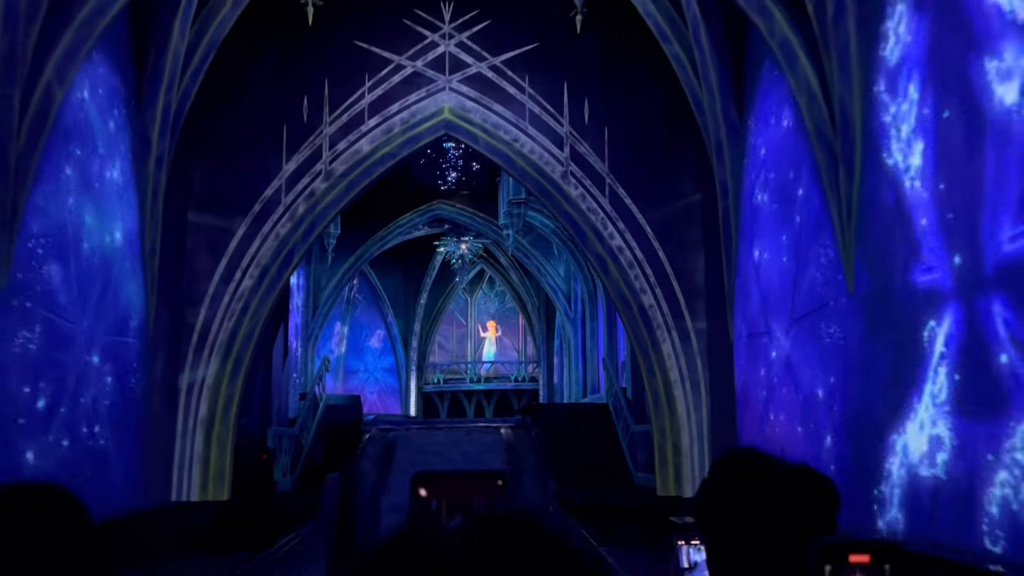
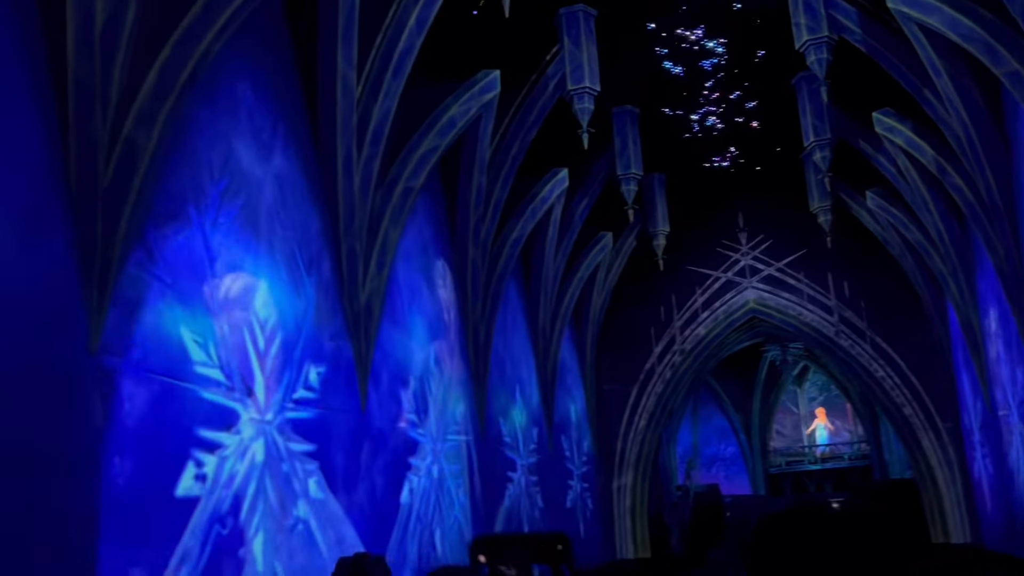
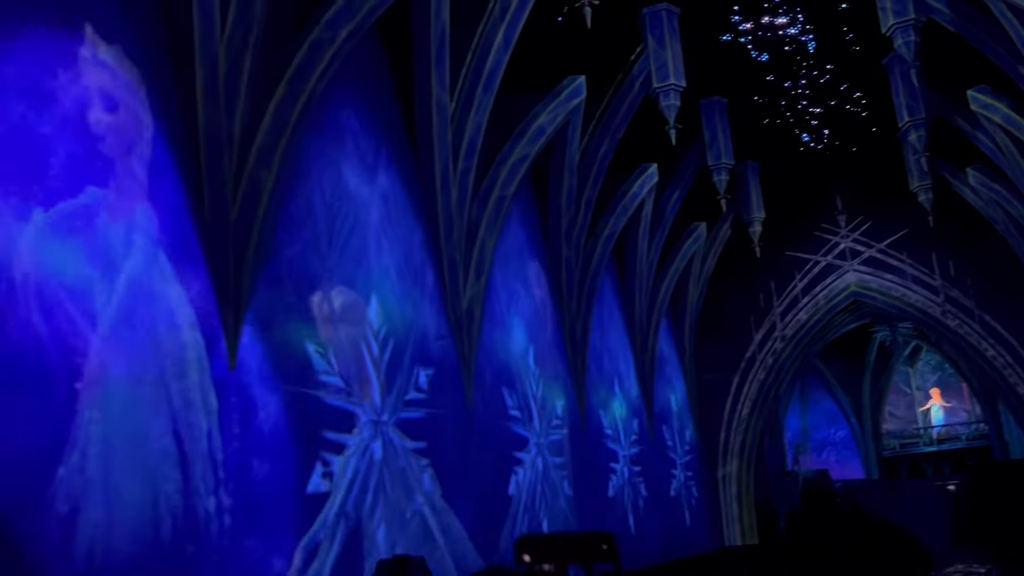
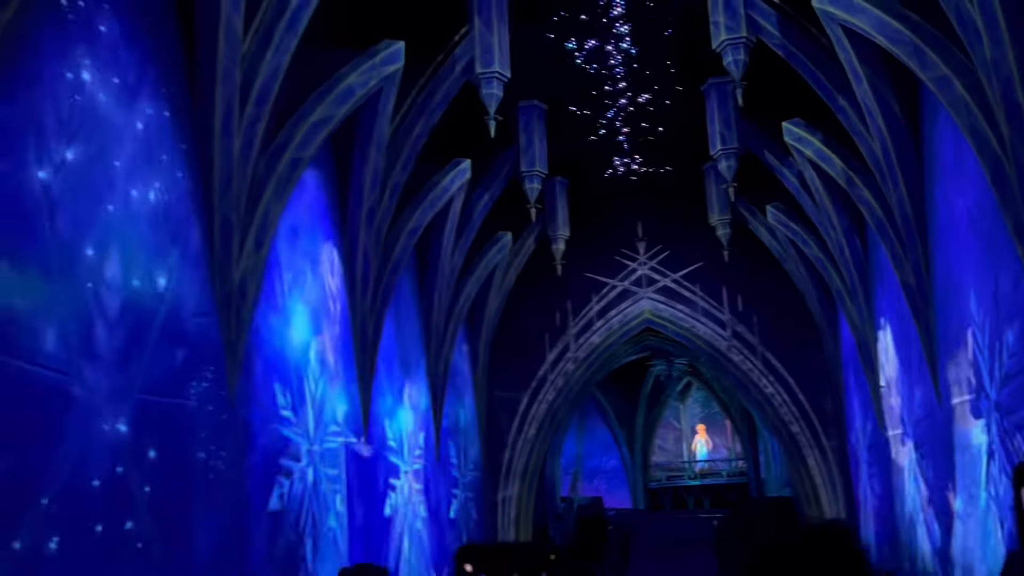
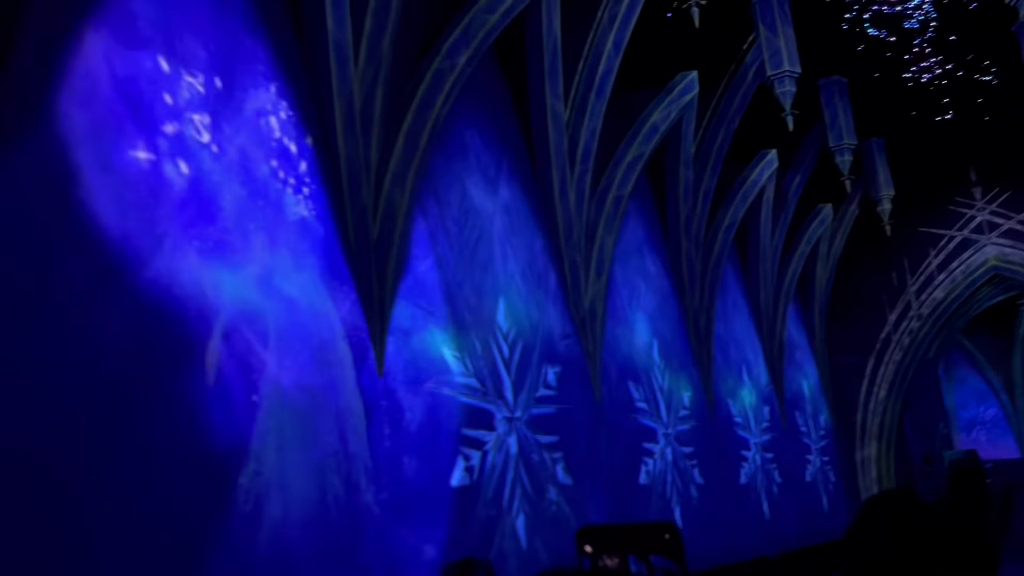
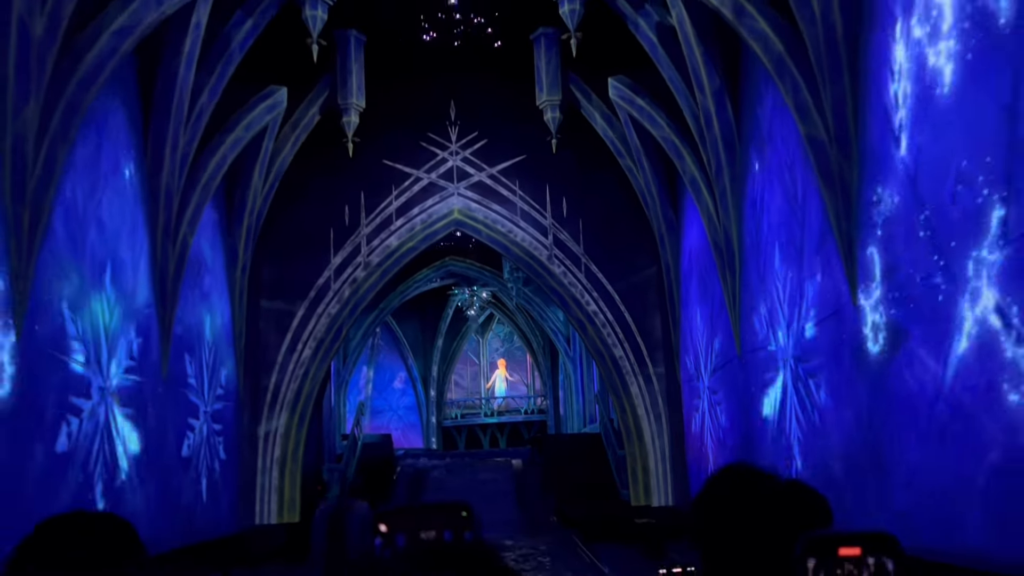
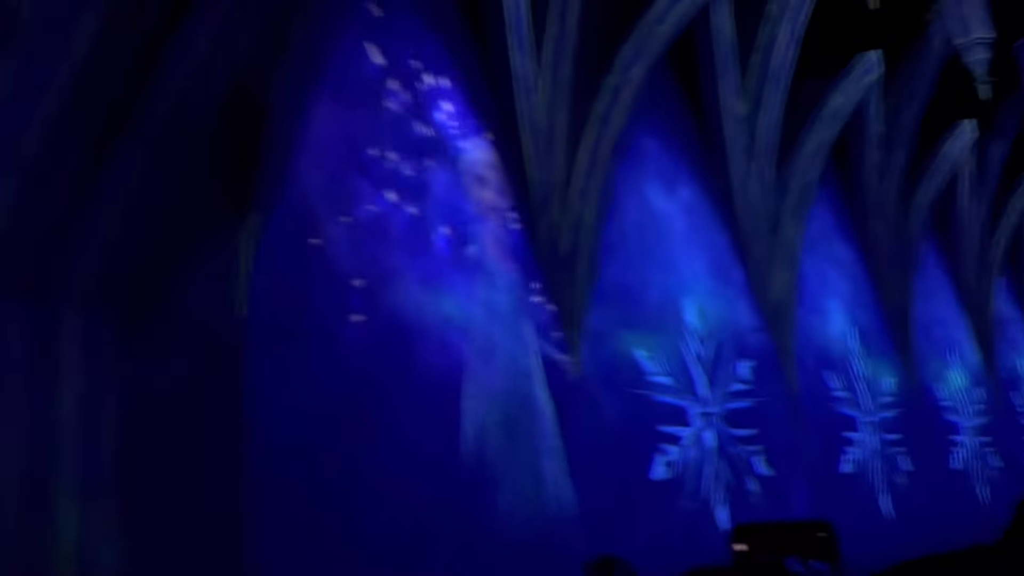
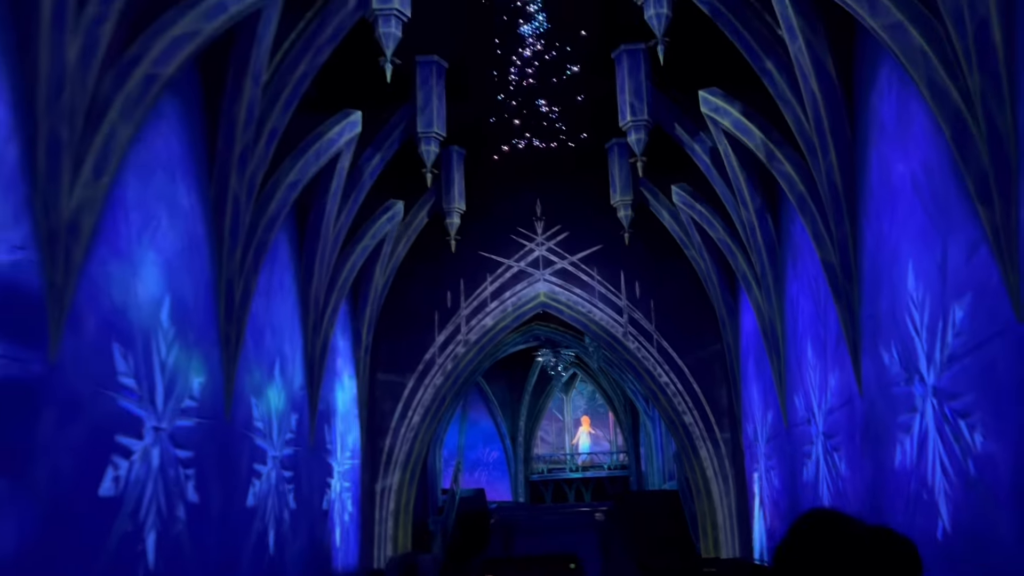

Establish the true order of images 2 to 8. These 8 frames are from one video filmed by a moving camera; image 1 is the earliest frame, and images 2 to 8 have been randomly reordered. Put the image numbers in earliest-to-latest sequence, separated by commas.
6, 8, 4, 2, 3, 5, 7
